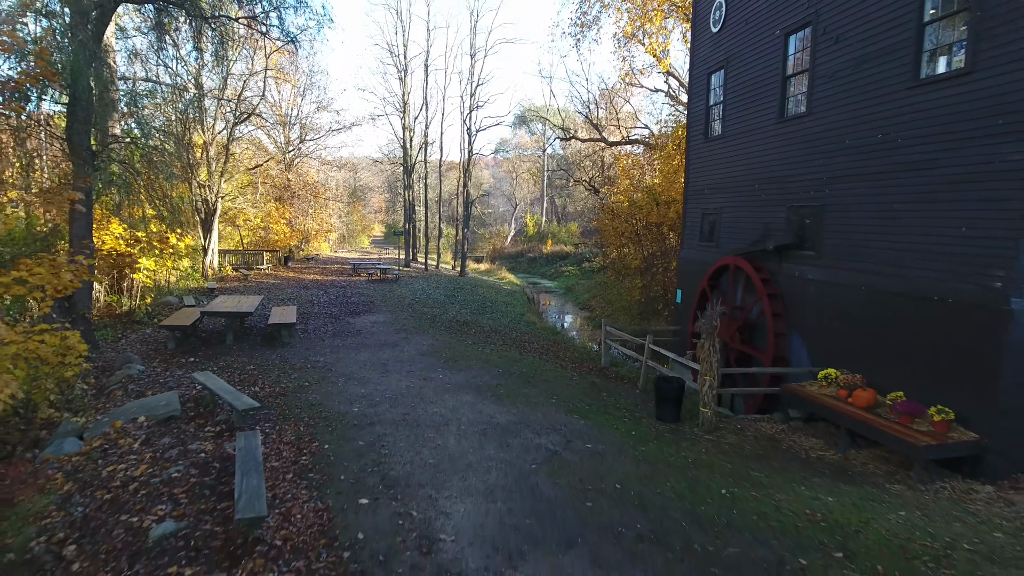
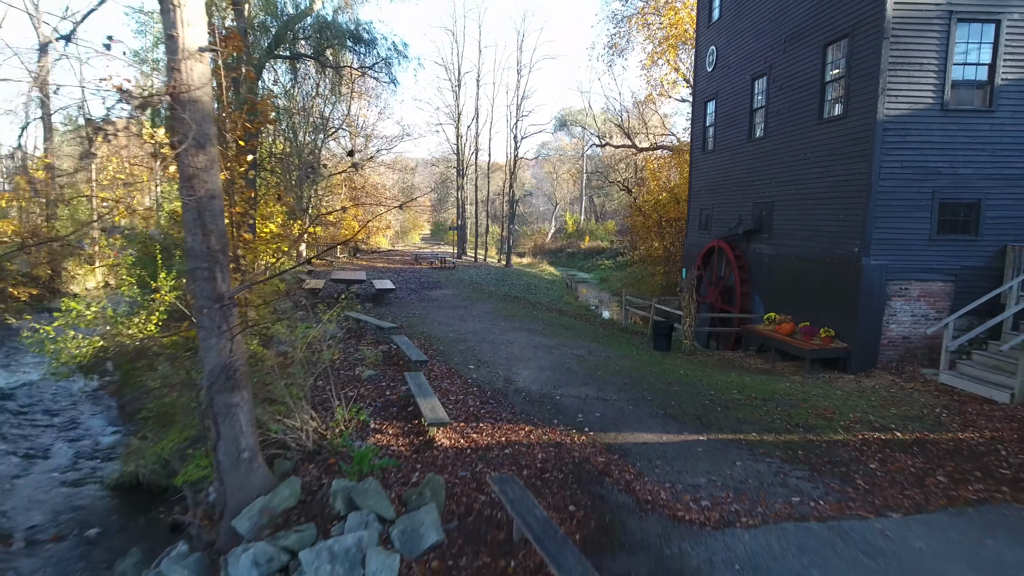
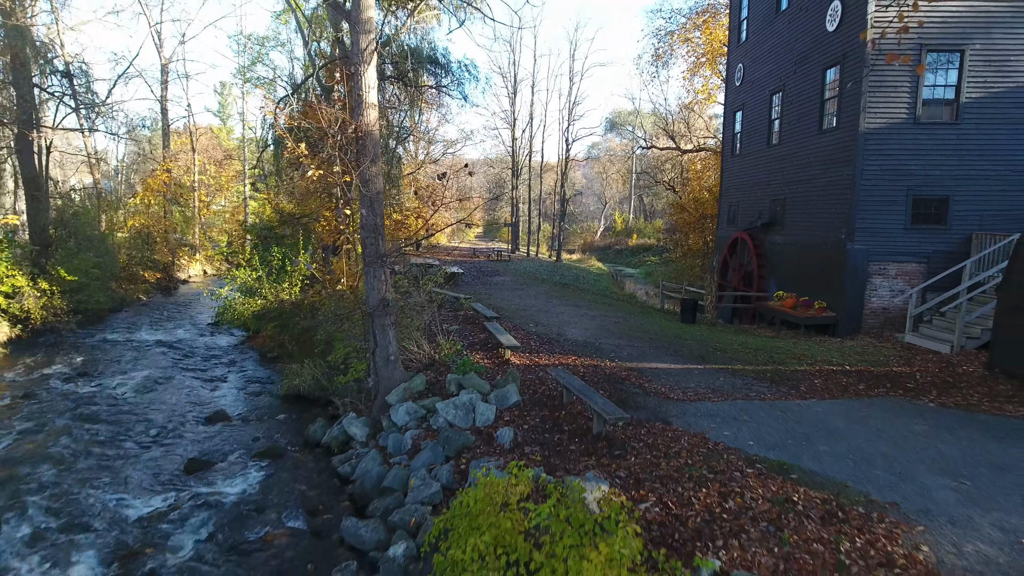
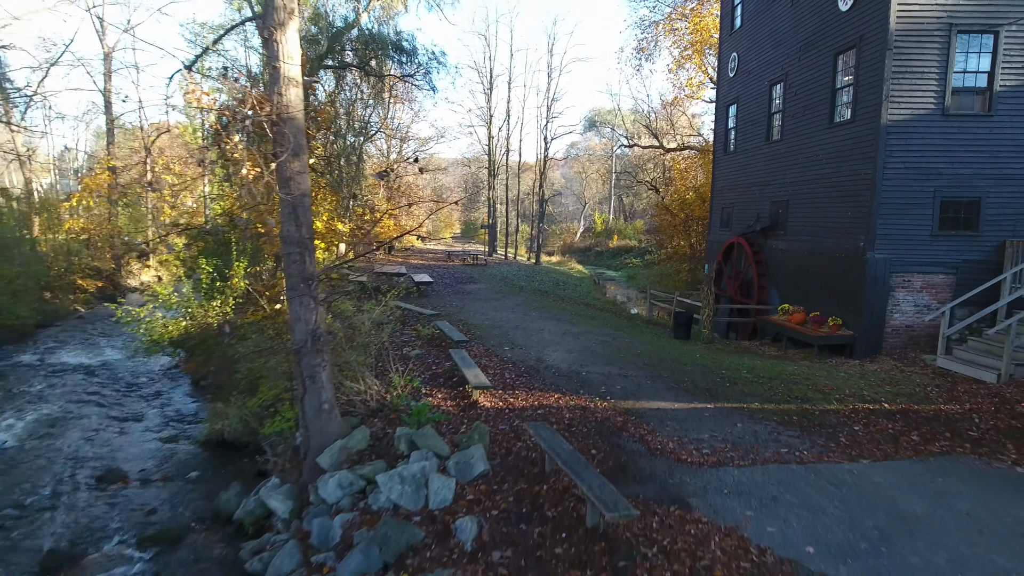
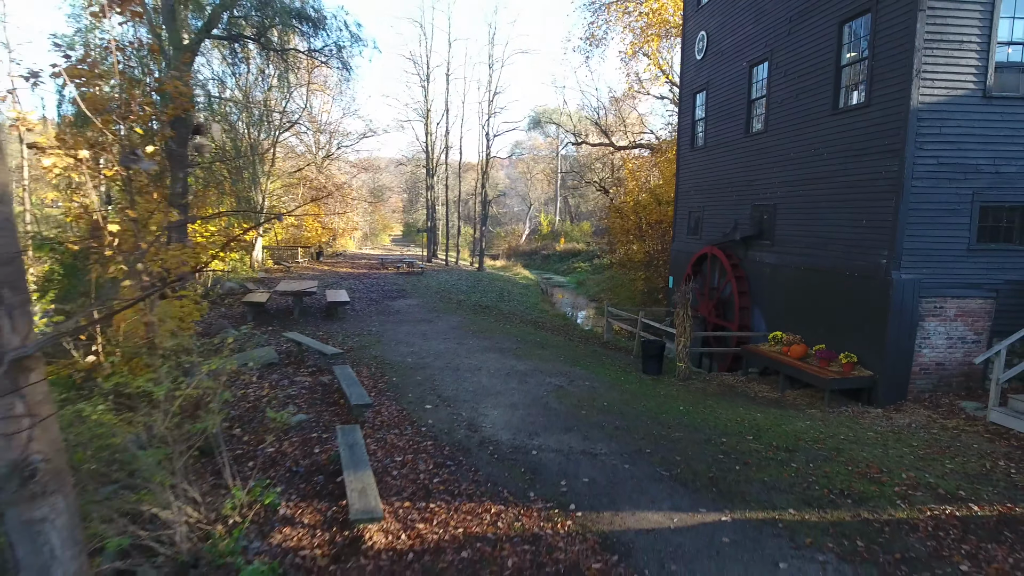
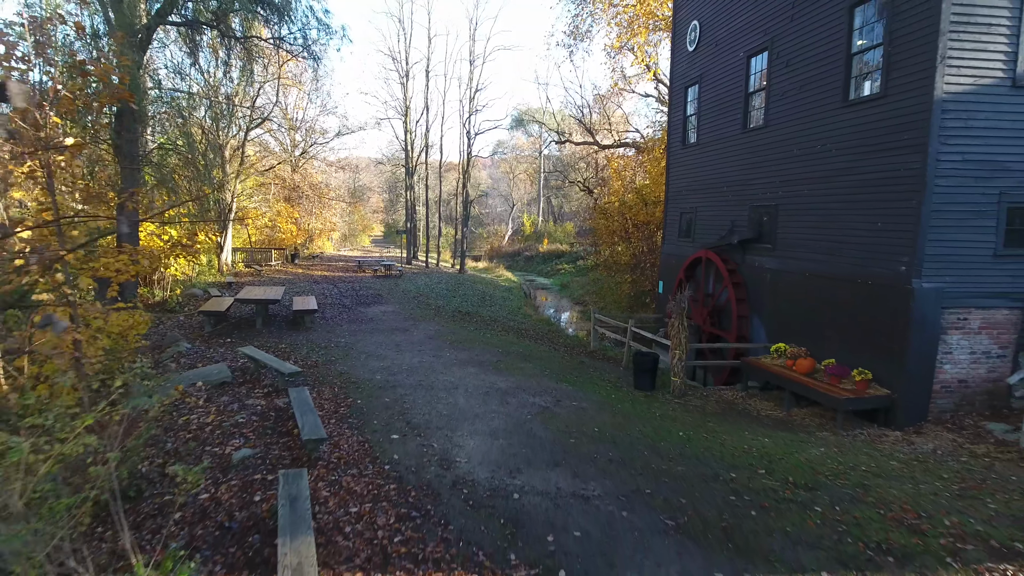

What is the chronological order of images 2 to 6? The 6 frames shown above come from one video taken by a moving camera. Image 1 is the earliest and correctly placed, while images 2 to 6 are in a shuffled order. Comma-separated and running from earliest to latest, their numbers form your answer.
6, 5, 2, 4, 3
